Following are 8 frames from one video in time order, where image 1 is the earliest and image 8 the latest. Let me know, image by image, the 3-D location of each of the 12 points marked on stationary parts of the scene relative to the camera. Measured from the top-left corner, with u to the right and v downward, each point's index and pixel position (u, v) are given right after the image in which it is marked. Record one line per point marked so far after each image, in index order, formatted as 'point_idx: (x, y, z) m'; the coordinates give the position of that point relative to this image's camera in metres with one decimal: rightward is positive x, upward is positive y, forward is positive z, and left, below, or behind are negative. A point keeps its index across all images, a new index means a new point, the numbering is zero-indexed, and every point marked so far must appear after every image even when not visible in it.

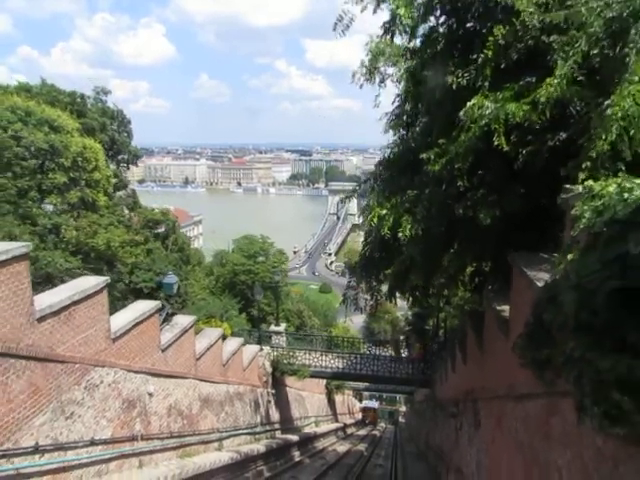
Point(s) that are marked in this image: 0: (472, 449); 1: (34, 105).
0: (+1.8, -2.4, +6.7) m
1: (-9.3, +4.4, +19.0) m
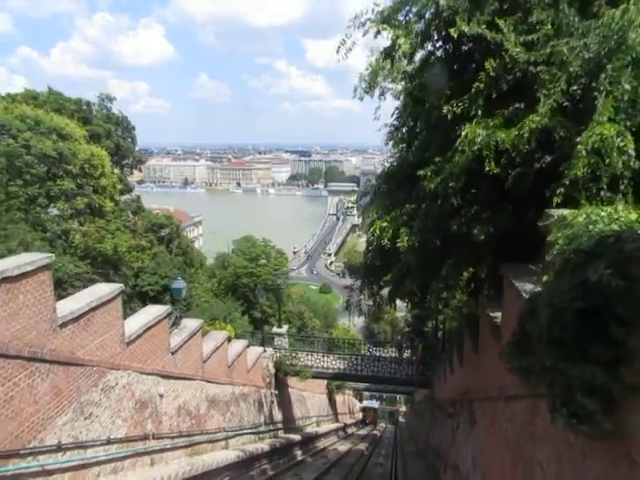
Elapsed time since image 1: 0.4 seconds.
0: (+1.8, -2.6, +7.1) m
1: (-9.3, +4.2, +19.4) m
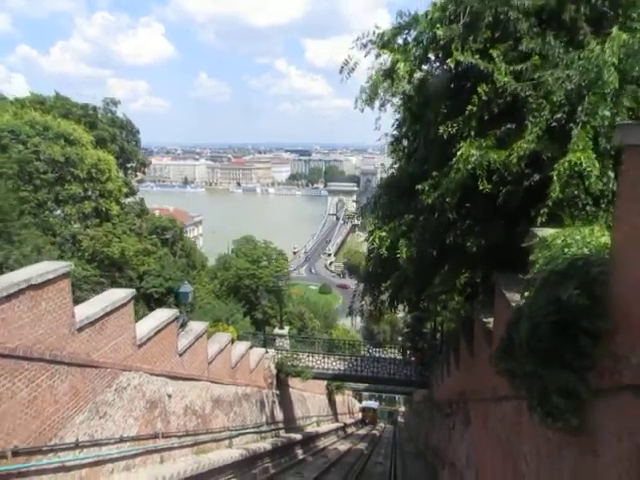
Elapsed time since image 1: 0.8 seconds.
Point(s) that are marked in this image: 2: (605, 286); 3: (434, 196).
0: (+1.9, -2.7, +7.5) m
1: (-9.3, +4.1, +19.8) m
2: (+1.3, -0.2, +2.7) m
3: (+1.2, +0.4, +5.8) m
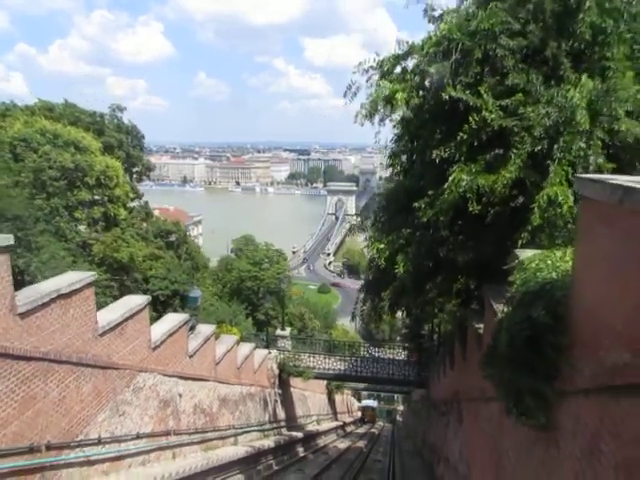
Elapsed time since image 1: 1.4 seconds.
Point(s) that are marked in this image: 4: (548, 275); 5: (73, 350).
0: (+1.9, -2.8, +8.1) m
1: (-9.2, +4.0, +20.3) m
2: (+1.4, -0.4, +3.3) m
3: (+1.2, +0.3, +6.4) m
4: (+1.5, -0.2, +3.7) m
5: (-2.9, -1.3, +6.8) m
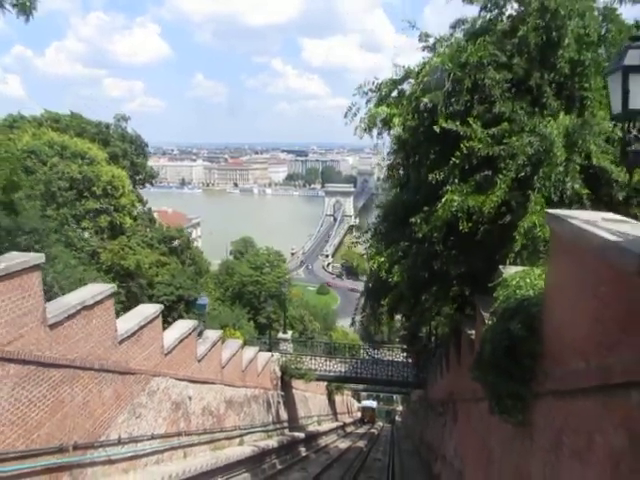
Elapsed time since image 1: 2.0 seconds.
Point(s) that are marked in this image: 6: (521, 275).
0: (+2.0, -3.0, +8.6) m
1: (-9.2, +3.8, +20.8) m
2: (+1.5, -0.5, +3.9) m
3: (+1.3, +0.1, +6.9) m
4: (+1.5, -0.4, +4.3) m
5: (-2.9, -1.5, +7.4) m
6: (+1.7, -0.3, +4.7) m
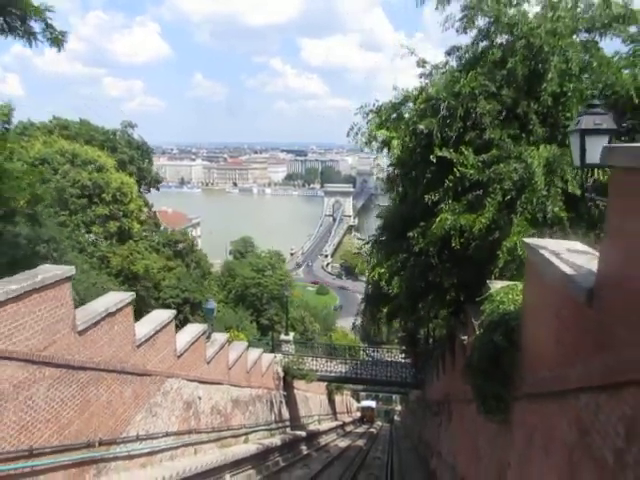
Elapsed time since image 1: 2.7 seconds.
0: (+2.0, -3.2, +9.3) m
1: (-9.2, +3.6, +21.4) m
2: (+1.5, -0.7, +4.5) m
3: (+1.3, -0.1, +7.6) m
4: (+1.6, -0.6, +4.9) m
5: (-2.8, -1.7, +8.0) m
6: (+1.7, -0.5, +5.3) m
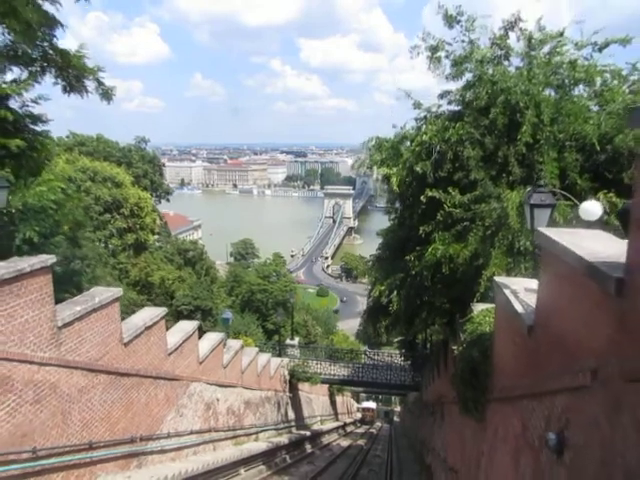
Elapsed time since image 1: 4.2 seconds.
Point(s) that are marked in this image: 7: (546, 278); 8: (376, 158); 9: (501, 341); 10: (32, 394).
0: (+2.2, -3.5, +10.5) m
1: (-9.0, +3.2, +22.7) m
2: (+1.7, -1.1, +5.7) m
3: (+1.5, -0.4, +8.8) m
4: (+1.8, -0.9, +6.1) m
5: (-2.7, -2.0, +9.2) m
6: (+1.9, -0.8, +6.5) m
7: (+1.5, -0.2, +3.7) m
8: (+1.0, +1.4, +9.9) m
9: (+1.6, -0.9, +5.1) m
10: (-3.1, -1.6, +6.1) m
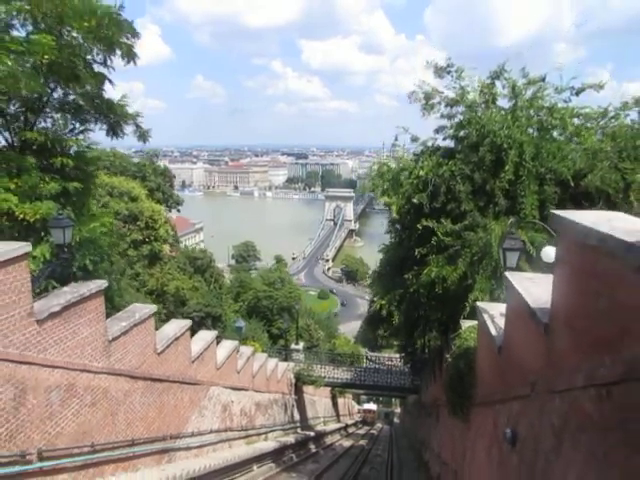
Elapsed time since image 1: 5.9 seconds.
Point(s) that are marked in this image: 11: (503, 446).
0: (+2.3, -3.9, +11.6) m
1: (-8.9, +2.8, +23.8) m
2: (+1.8, -1.5, +6.9) m
3: (+1.6, -0.8, +9.9) m
4: (+1.9, -1.3, +7.3) m
5: (-2.5, -2.4, +10.4) m
6: (+2.0, -1.2, +7.7) m
7: (+1.6, -0.6, +4.9) m
8: (+1.1, +1.0, +11.0) m
9: (+1.8, -1.3, +6.3) m
10: (-2.9, -2.0, +7.3) m
11: (+1.6, -1.7, +4.8) m
